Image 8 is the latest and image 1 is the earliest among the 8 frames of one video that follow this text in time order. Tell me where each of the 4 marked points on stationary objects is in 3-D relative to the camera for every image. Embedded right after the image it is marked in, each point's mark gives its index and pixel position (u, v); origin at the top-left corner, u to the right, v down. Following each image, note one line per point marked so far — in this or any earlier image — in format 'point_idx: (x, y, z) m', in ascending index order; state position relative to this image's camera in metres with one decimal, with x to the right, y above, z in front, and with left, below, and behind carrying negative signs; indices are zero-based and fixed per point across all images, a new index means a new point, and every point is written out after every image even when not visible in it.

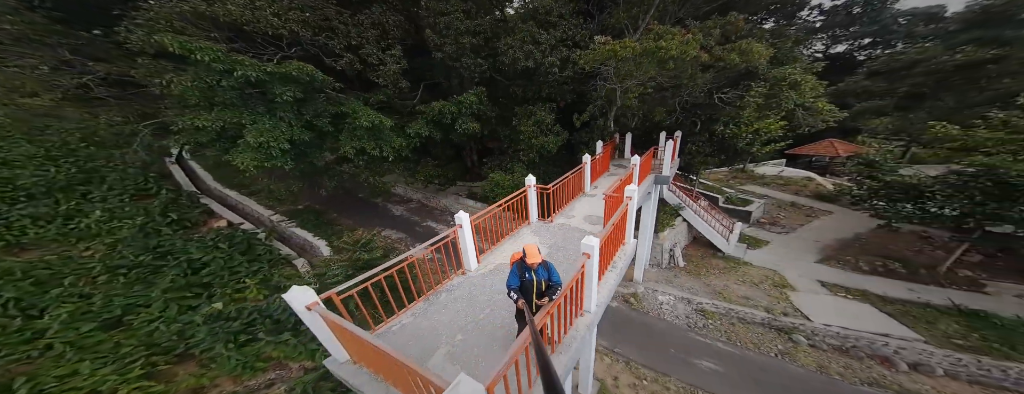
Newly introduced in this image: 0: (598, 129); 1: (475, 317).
0: (+2.9, +3.0, +10.1) m
1: (-0.3, -1.1, +2.1) m
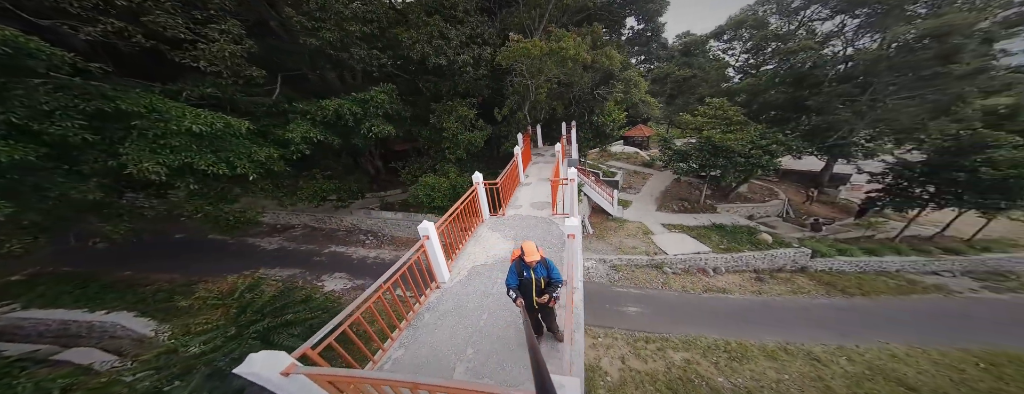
0: (-0.1, +3.4, +10.4) m
1: (-0.3, -1.1, +2.0) m
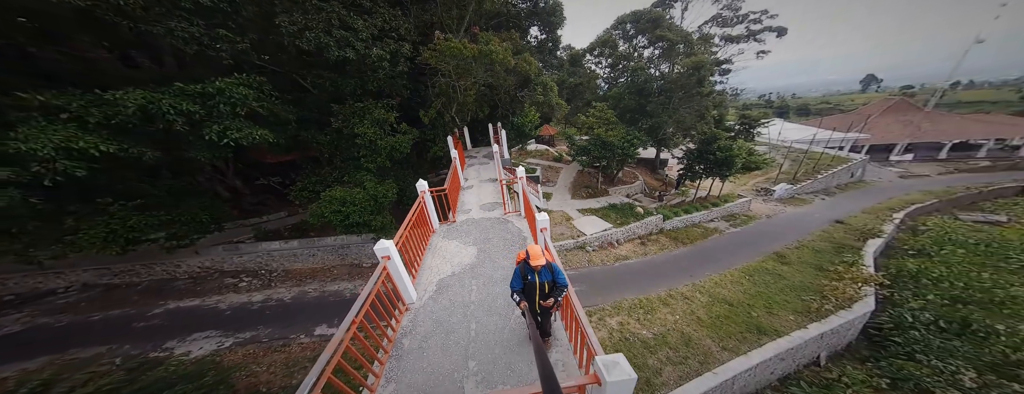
0: (-2.9, +3.2, +10.0) m
1: (-0.4, -1.2, +1.9) m
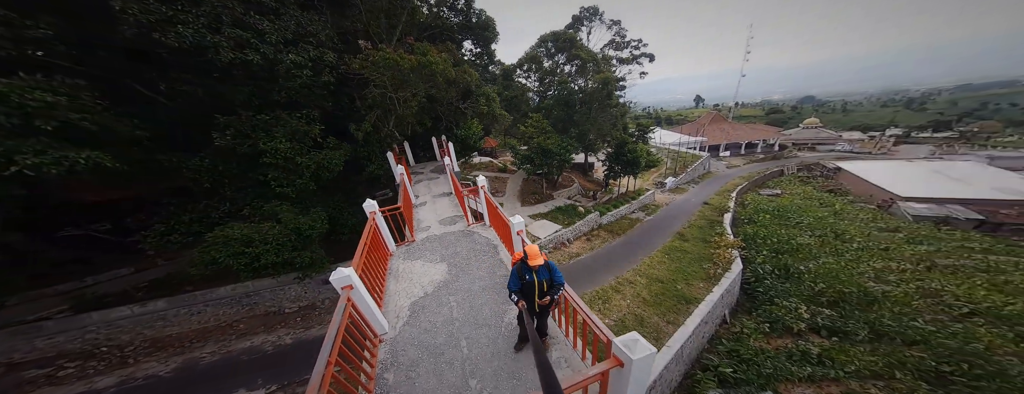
0: (-4.9, +2.4, +9.3) m
1: (-0.4, -1.3, +1.8) m
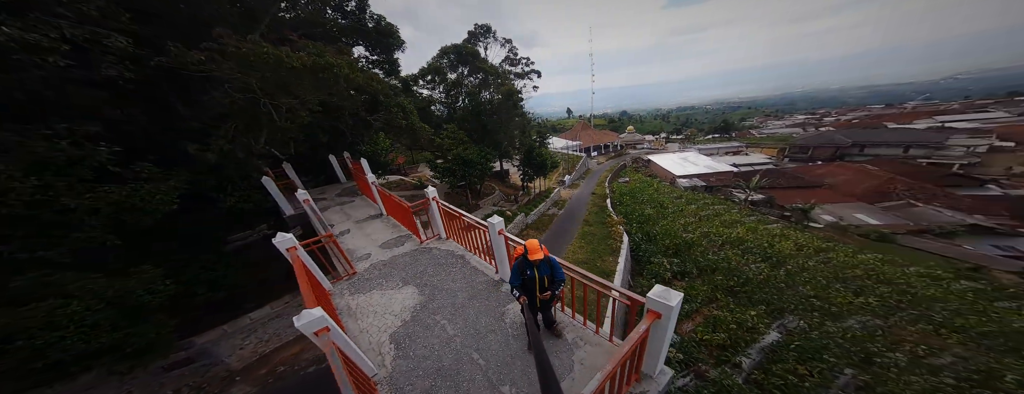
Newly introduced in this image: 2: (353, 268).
0: (-7.1, +1.4, +7.7) m
1: (-0.3, -1.3, +1.7) m
2: (-3.2, -1.4, +4.6) m
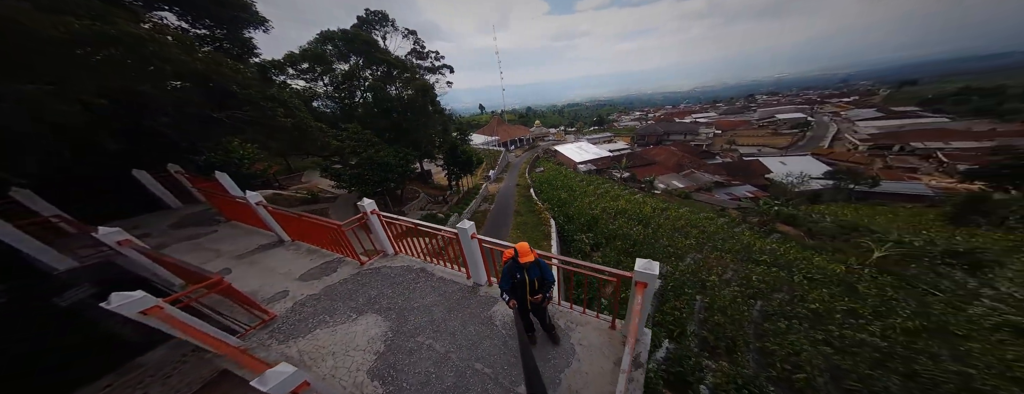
0: (-8.6, +0.6, +5.6) m
1: (-0.2, -1.3, +1.7) m
2: (-3.8, -1.8, +3.8) m
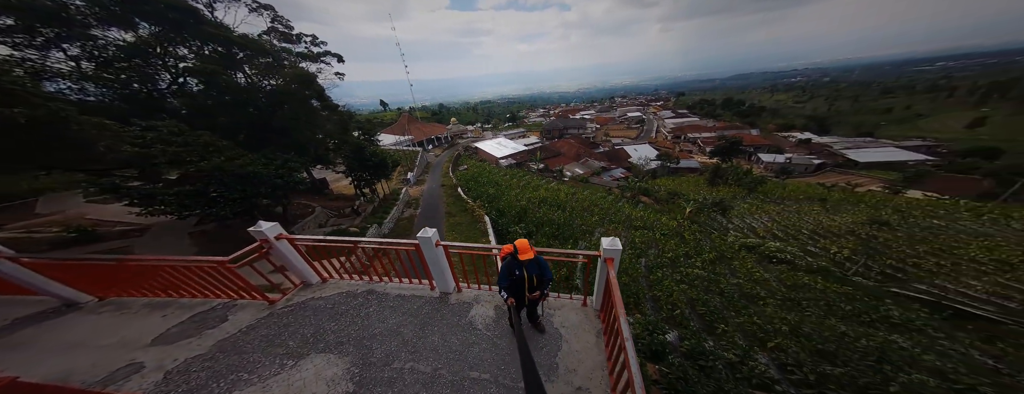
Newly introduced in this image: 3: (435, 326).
0: (-9.5, -0.3, +3.2) m
1: (-0.2, -1.4, +1.7) m
2: (-4.2, -2.1, +2.7) m
3: (-0.8, -1.4, +2.5) m
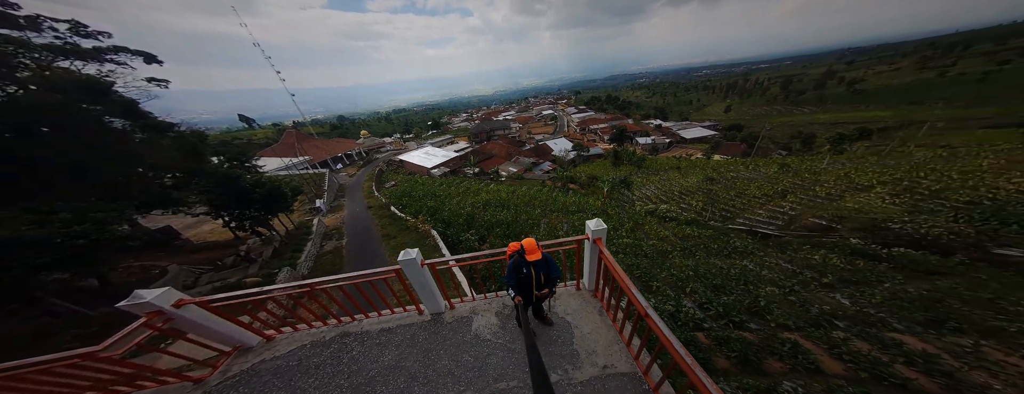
0: (-9.5, -1.9, +1.5) m
1: (0.0, -1.4, +1.7) m
2: (-3.9, -2.8, +2.0) m
3: (-0.7, -1.5, +2.3) m
